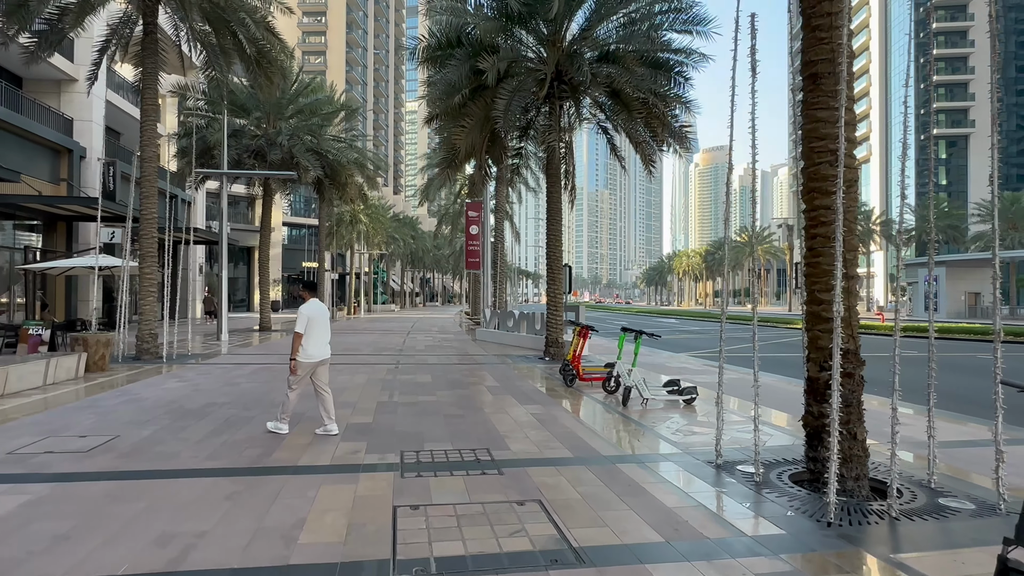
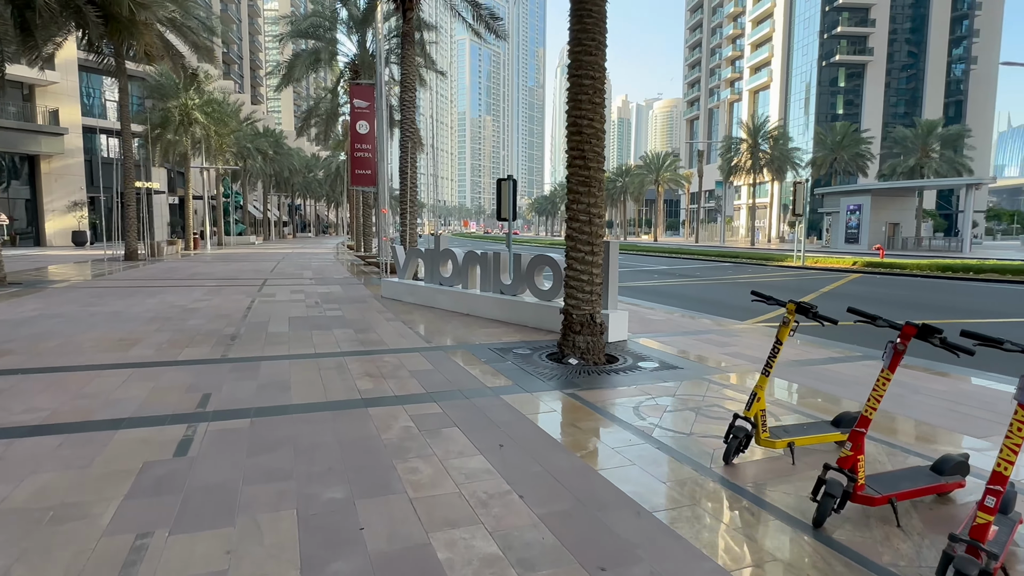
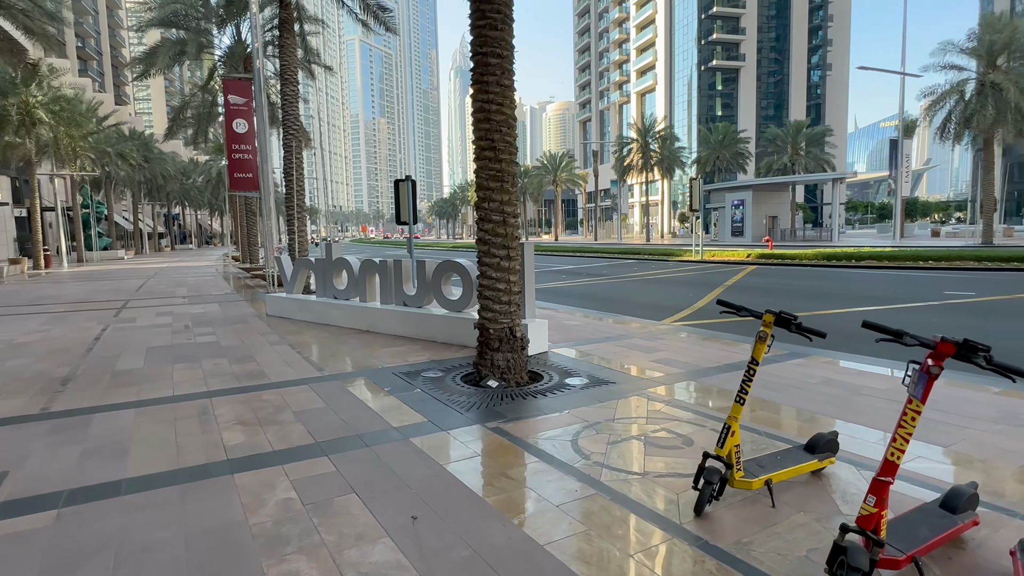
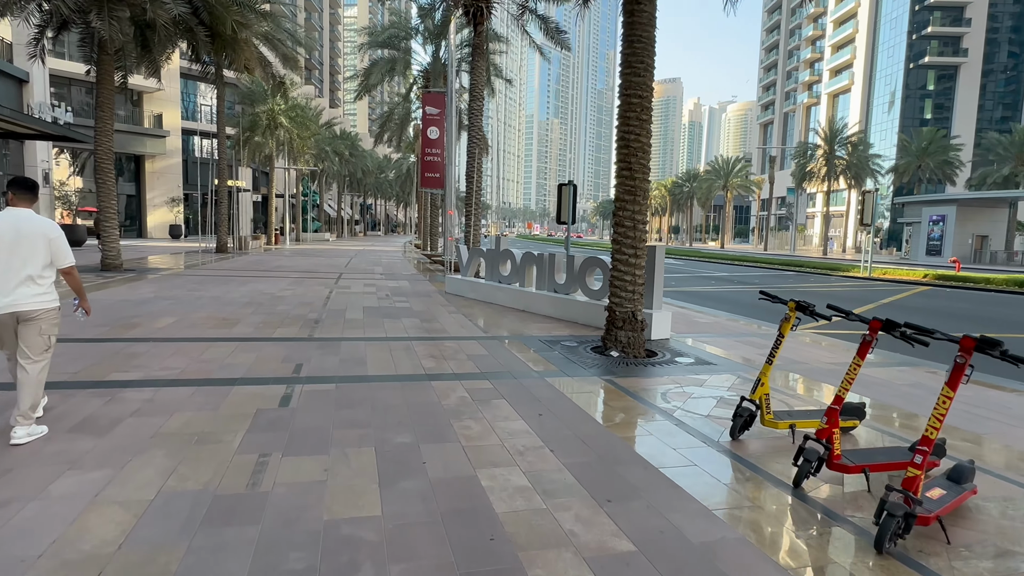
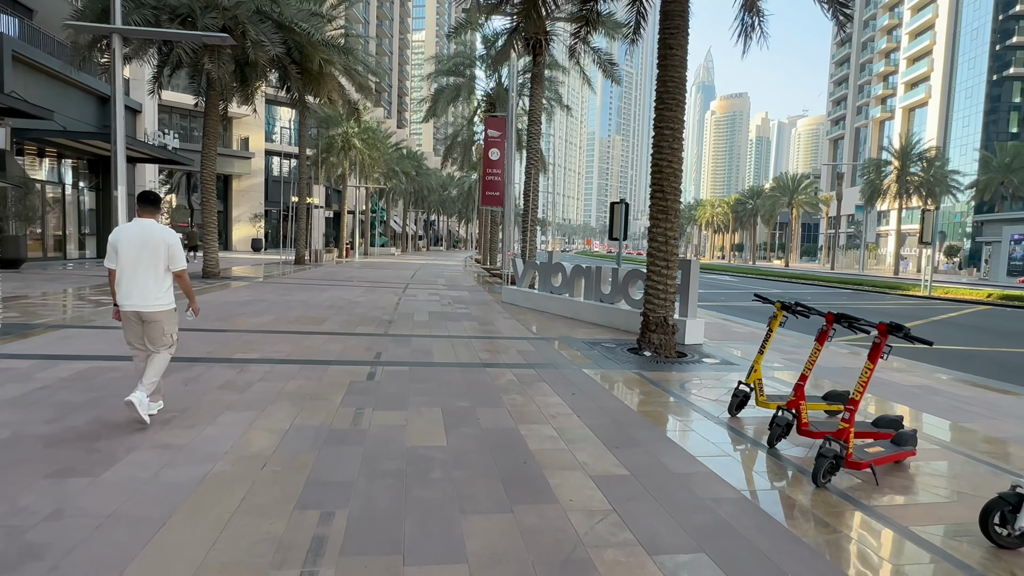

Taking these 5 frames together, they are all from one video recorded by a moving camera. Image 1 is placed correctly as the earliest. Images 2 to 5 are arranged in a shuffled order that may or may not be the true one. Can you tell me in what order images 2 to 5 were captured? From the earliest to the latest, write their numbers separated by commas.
5, 4, 2, 3
